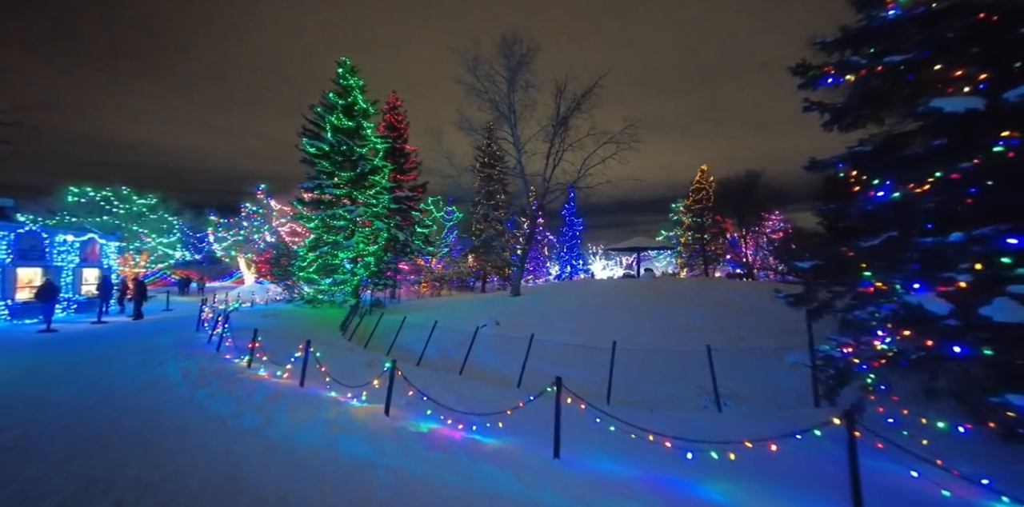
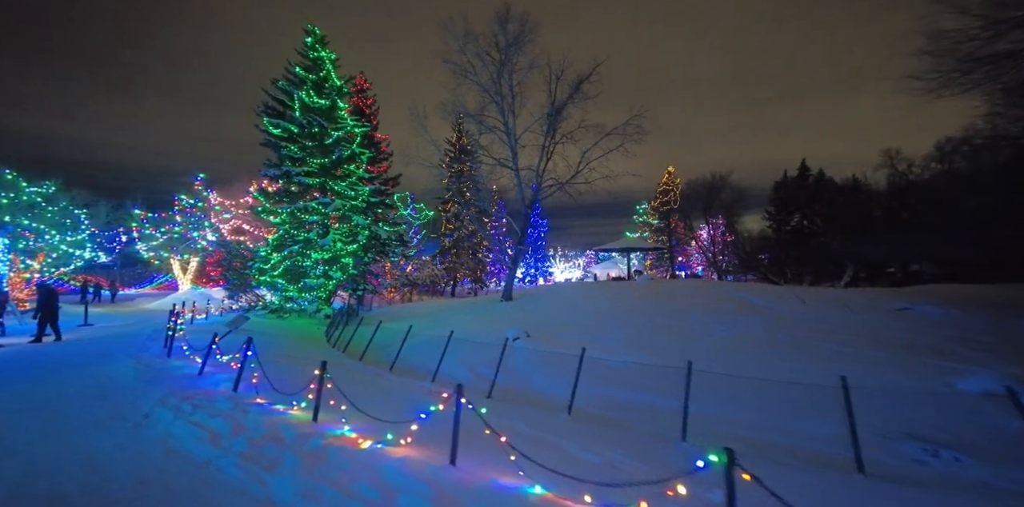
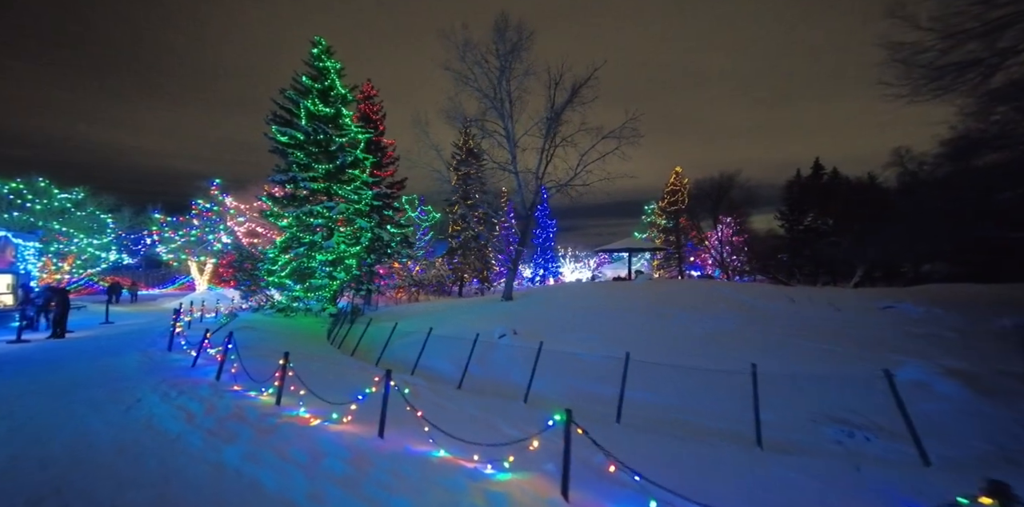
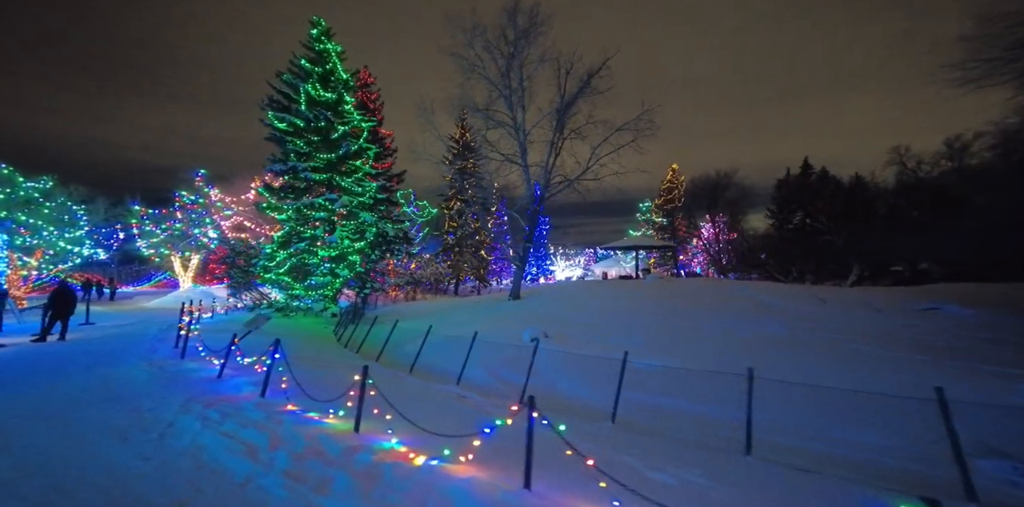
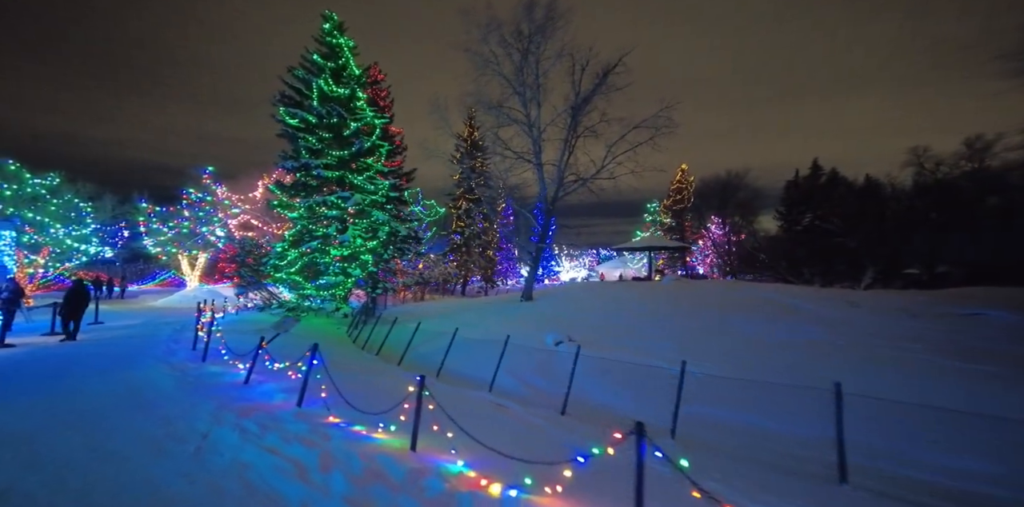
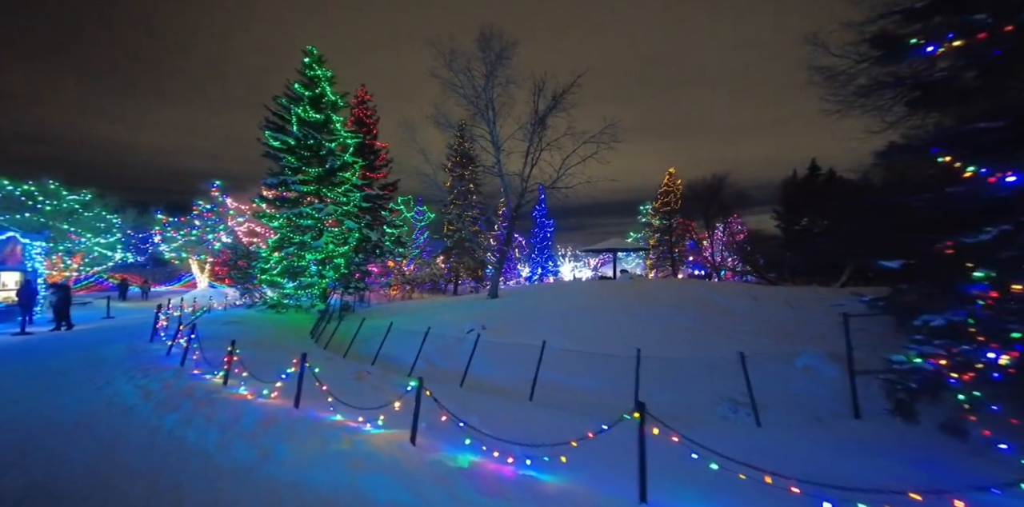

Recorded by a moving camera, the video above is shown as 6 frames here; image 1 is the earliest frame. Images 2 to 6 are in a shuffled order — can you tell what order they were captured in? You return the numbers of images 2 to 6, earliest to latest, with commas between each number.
6, 3, 2, 4, 5
